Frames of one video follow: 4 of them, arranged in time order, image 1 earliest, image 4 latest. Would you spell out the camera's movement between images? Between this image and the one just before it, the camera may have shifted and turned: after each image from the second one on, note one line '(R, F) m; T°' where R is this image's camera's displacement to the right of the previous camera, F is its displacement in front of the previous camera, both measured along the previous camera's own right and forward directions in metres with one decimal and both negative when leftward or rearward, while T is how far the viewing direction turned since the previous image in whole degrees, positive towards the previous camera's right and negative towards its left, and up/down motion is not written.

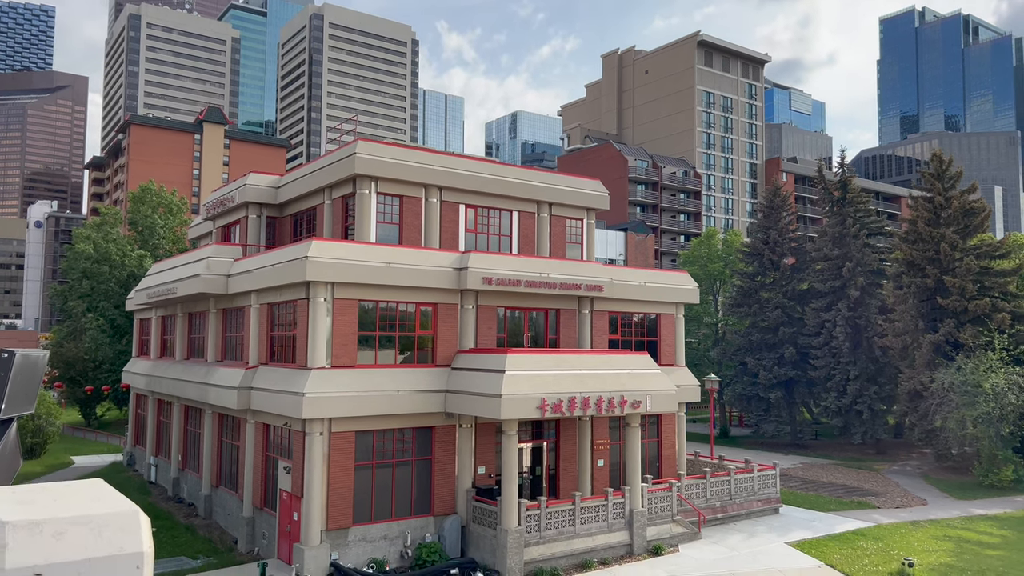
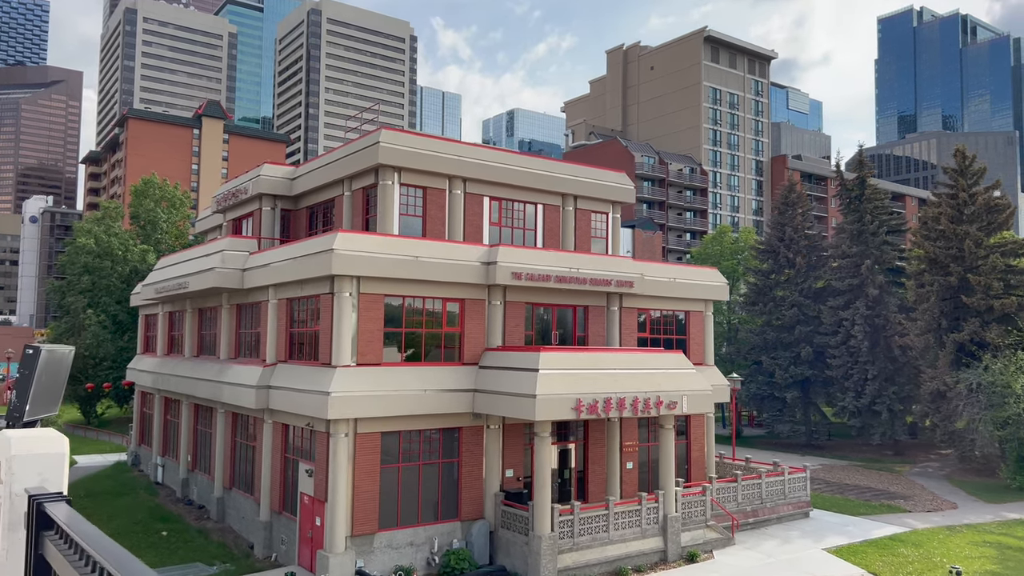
(-1.1, +1.0) m; 0°
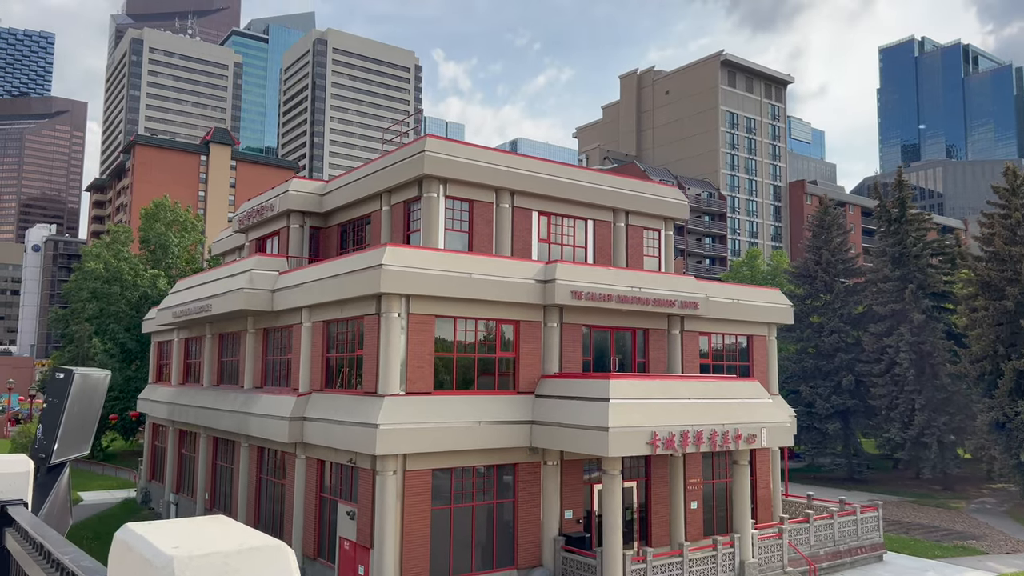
(-1.6, +2.2) m; 0°
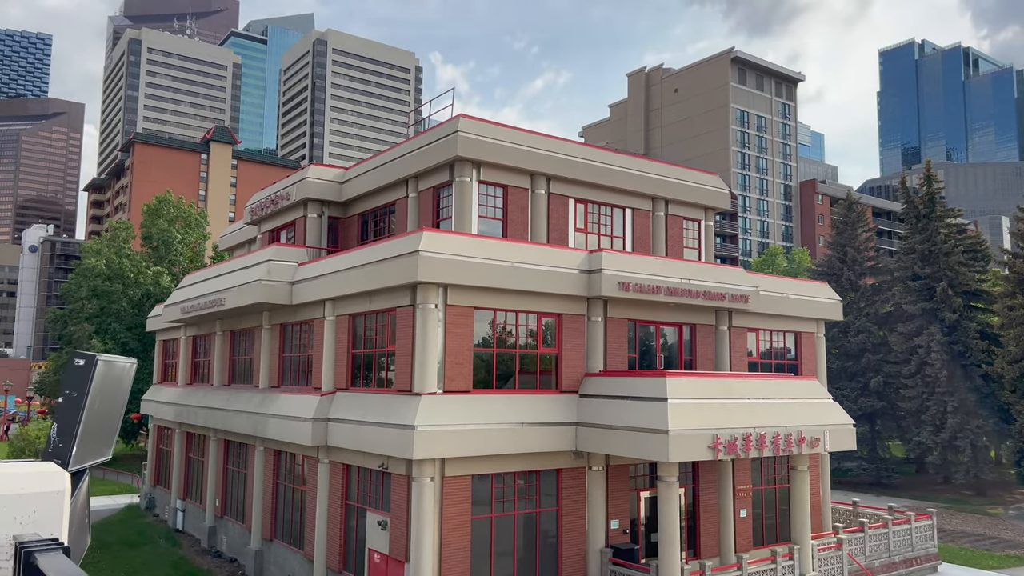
(-1.1, +1.7) m; 0°
